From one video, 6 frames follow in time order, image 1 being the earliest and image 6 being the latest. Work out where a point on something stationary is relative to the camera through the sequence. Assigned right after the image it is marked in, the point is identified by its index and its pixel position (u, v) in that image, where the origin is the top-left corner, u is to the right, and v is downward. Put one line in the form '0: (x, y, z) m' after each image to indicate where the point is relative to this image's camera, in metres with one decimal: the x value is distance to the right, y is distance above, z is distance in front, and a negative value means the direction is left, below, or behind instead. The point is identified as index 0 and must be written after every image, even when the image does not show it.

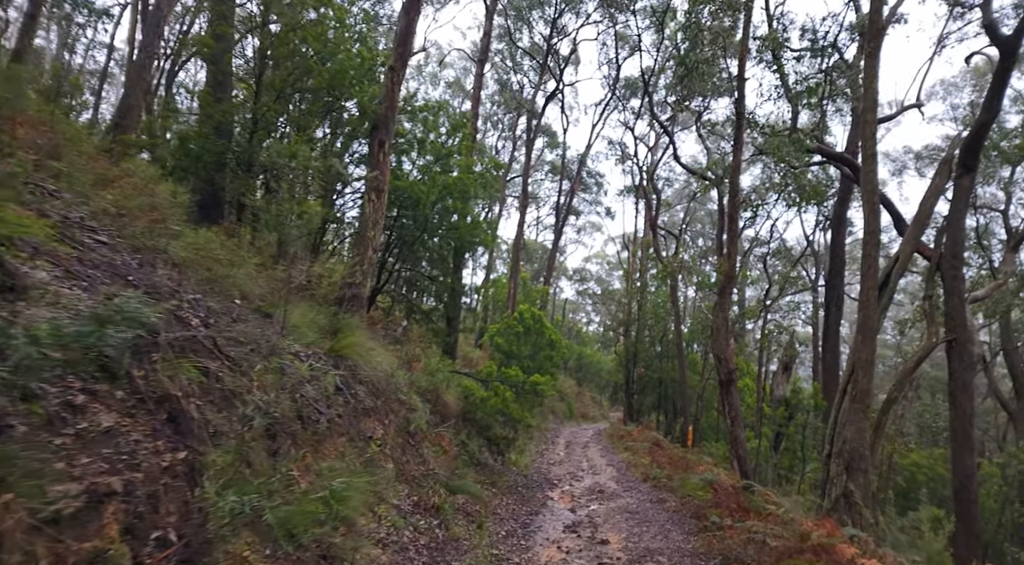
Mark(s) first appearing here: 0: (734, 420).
0: (+3.4, -2.1, +9.4) m
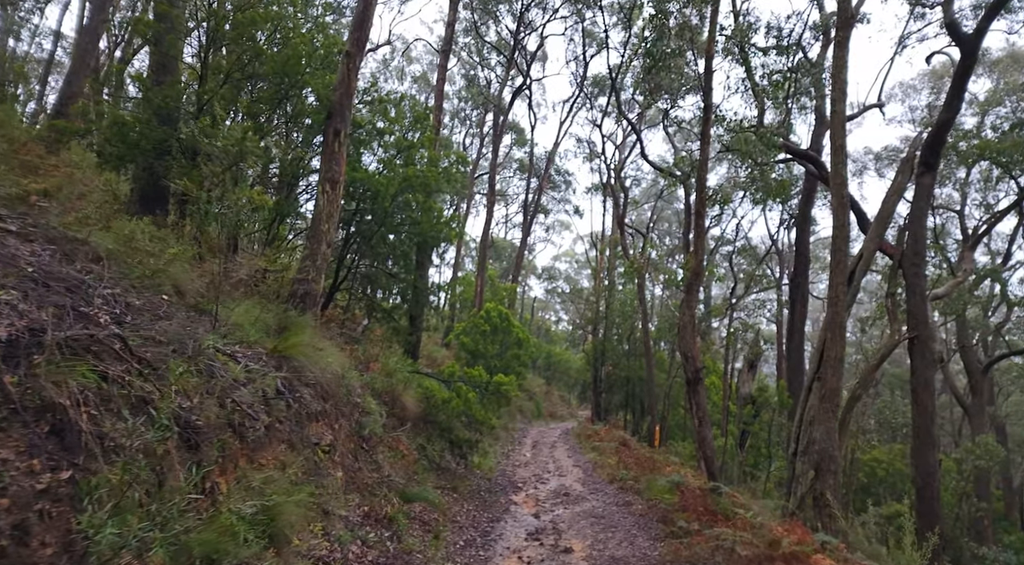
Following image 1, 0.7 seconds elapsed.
0: (+2.9, -2.1, +9.2) m
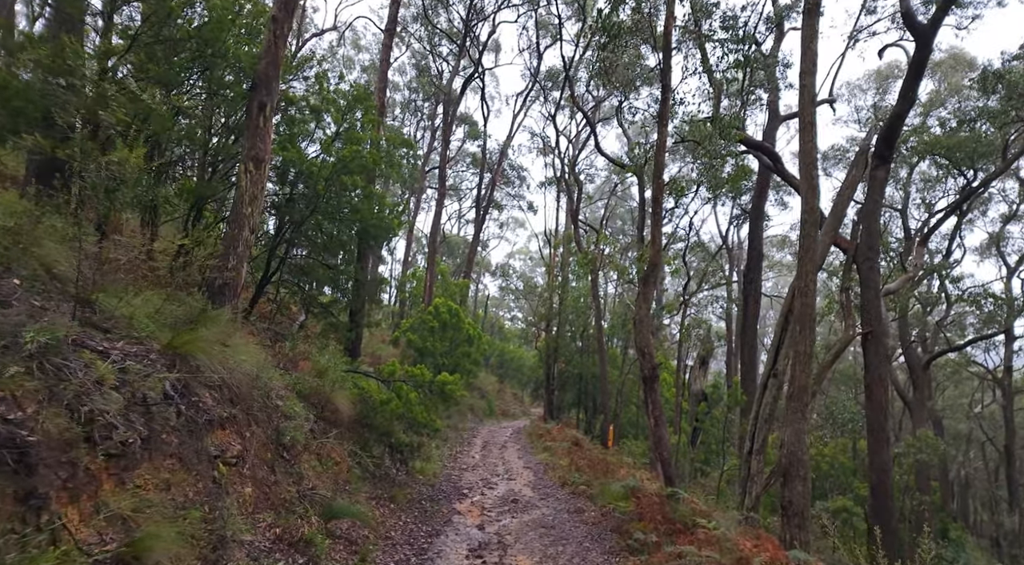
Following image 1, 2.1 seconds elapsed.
0: (+2.1, -1.9, +8.6) m
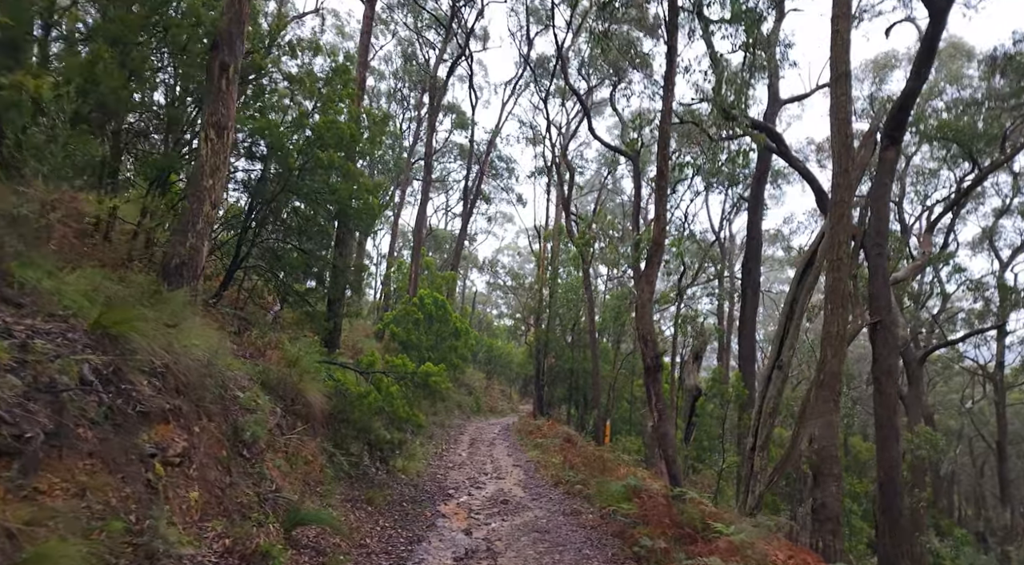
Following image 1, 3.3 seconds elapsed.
0: (+1.9, -1.7, +7.9) m
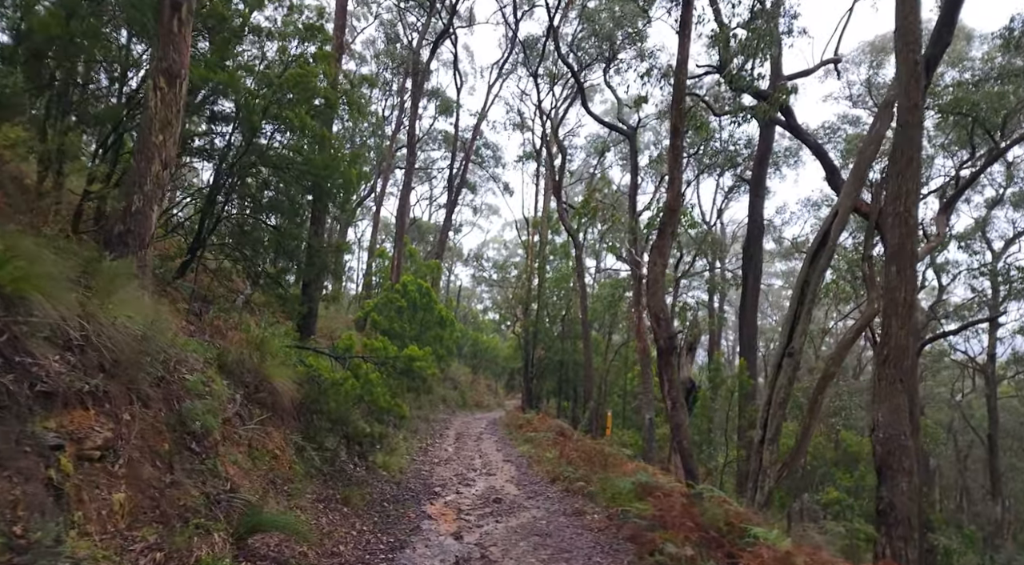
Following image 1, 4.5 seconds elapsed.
0: (+1.9, -1.4, +7.1) m
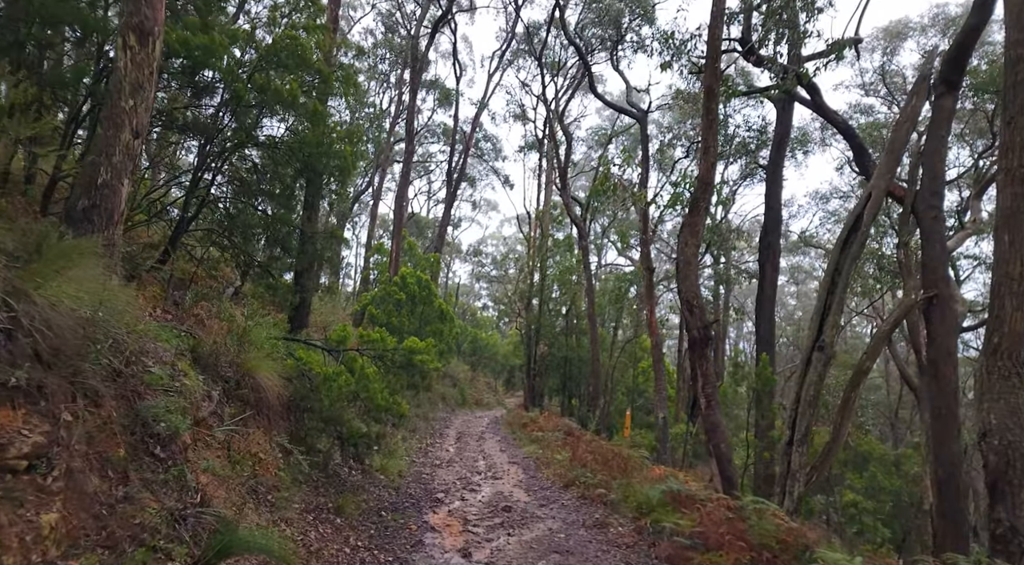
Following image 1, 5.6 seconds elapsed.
0: (+2.0, -1.2, +6.3) m
